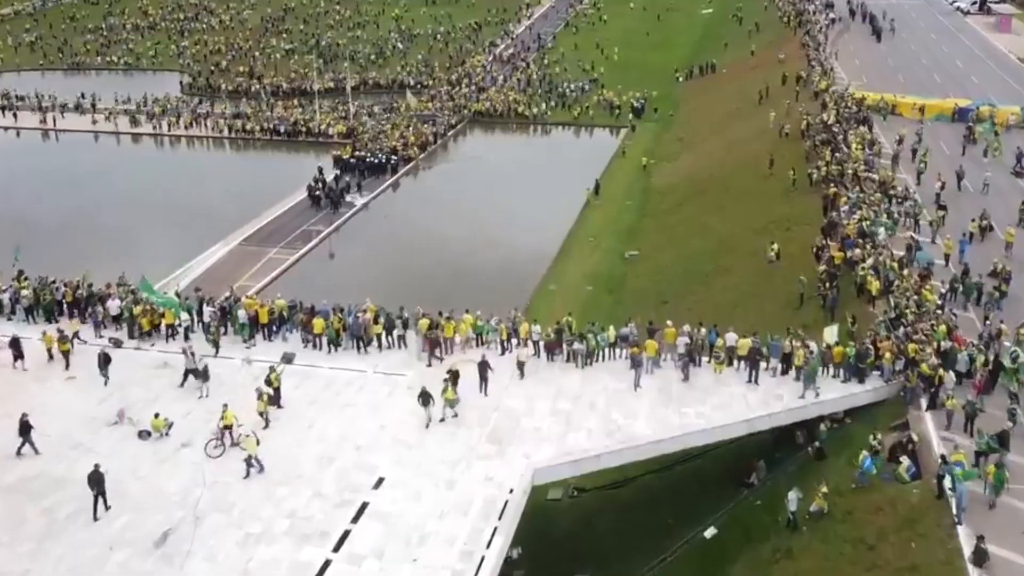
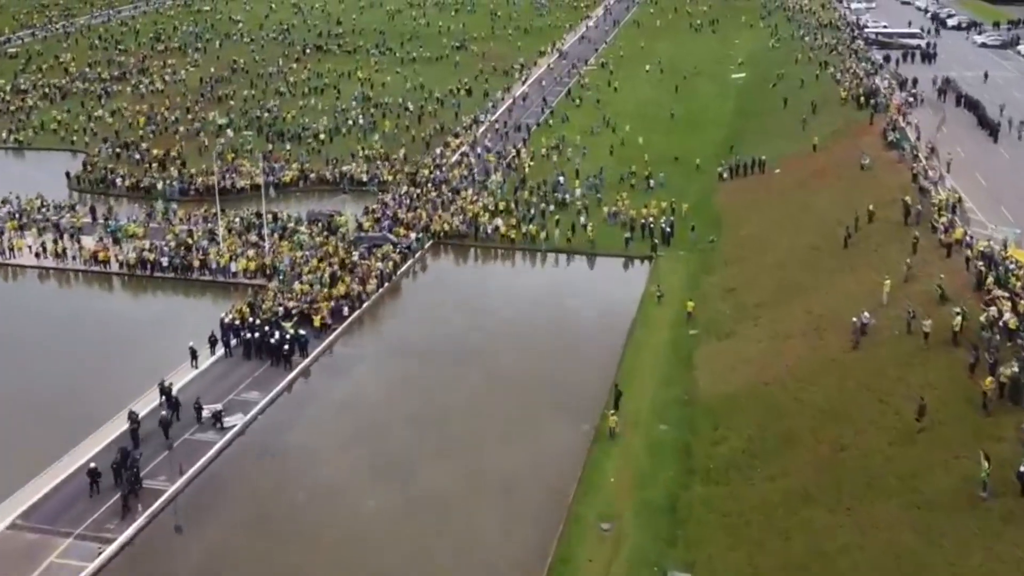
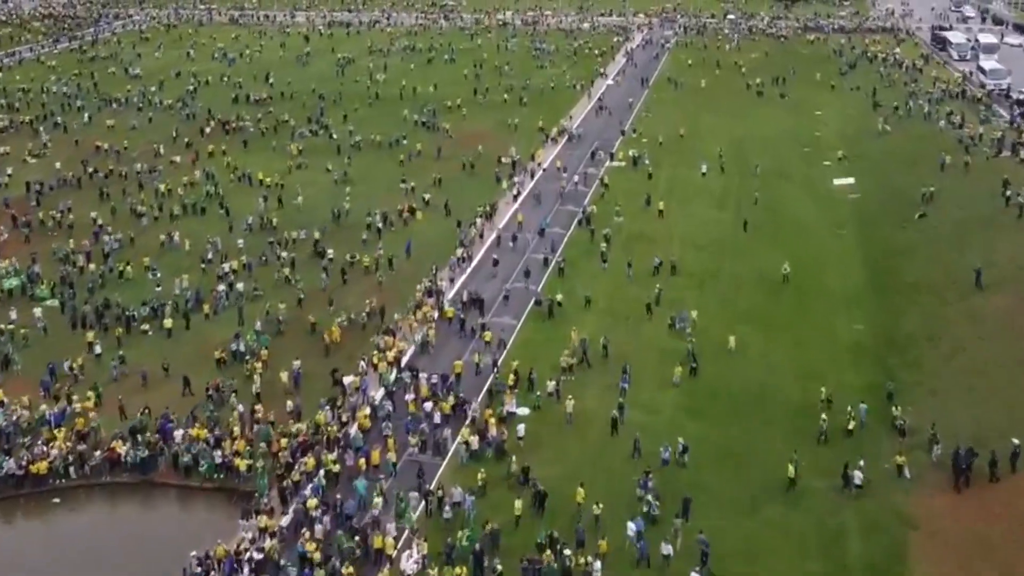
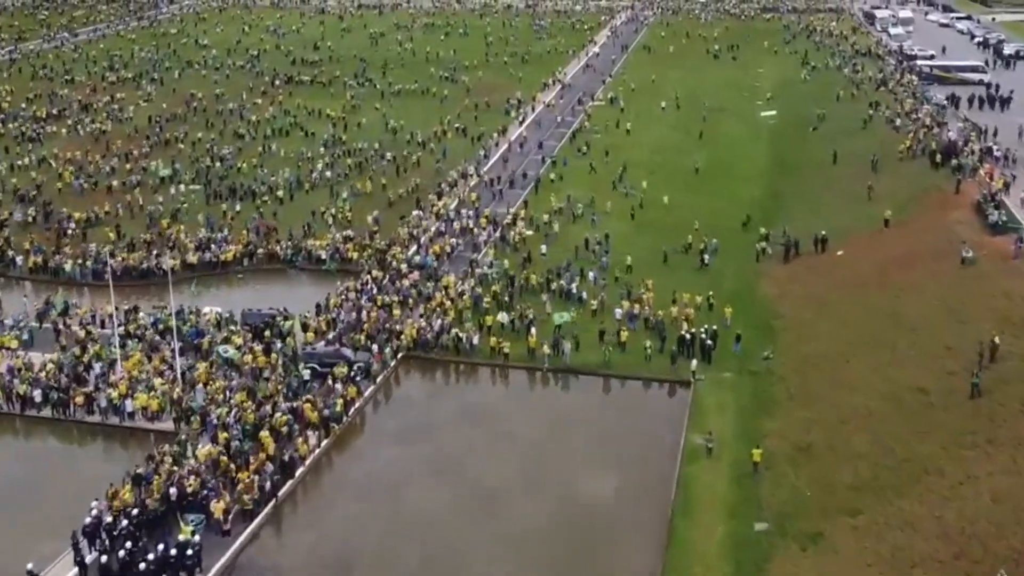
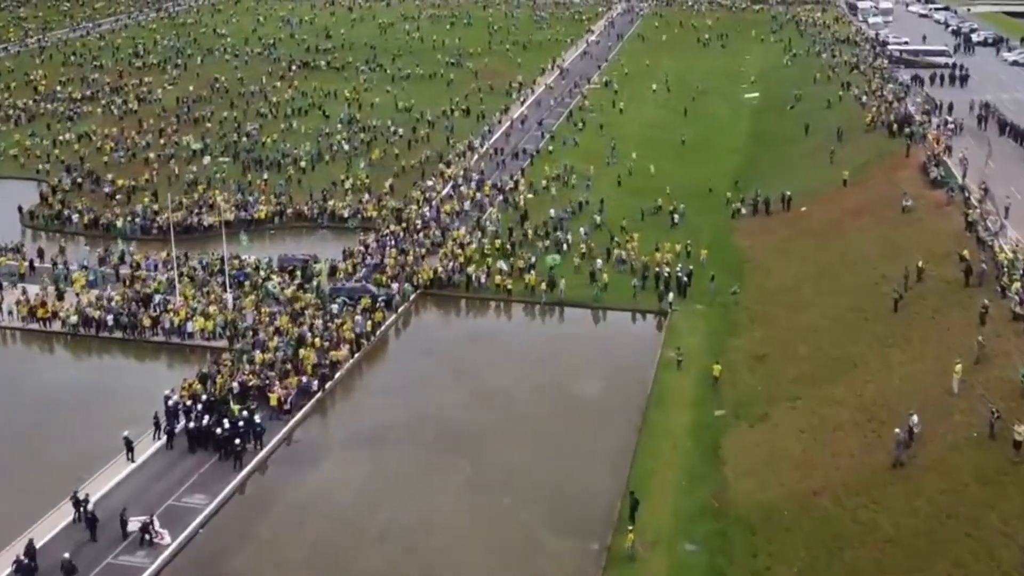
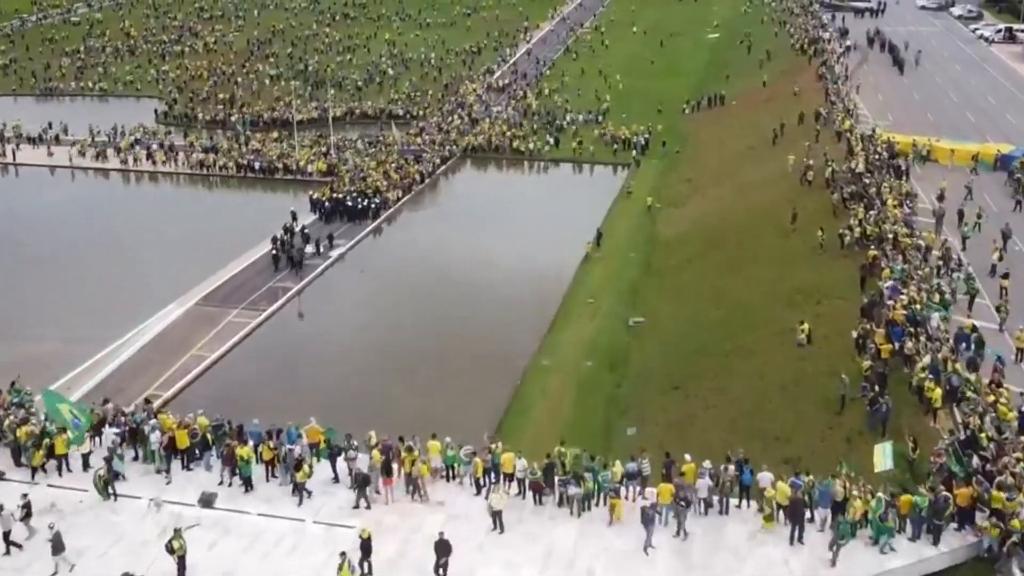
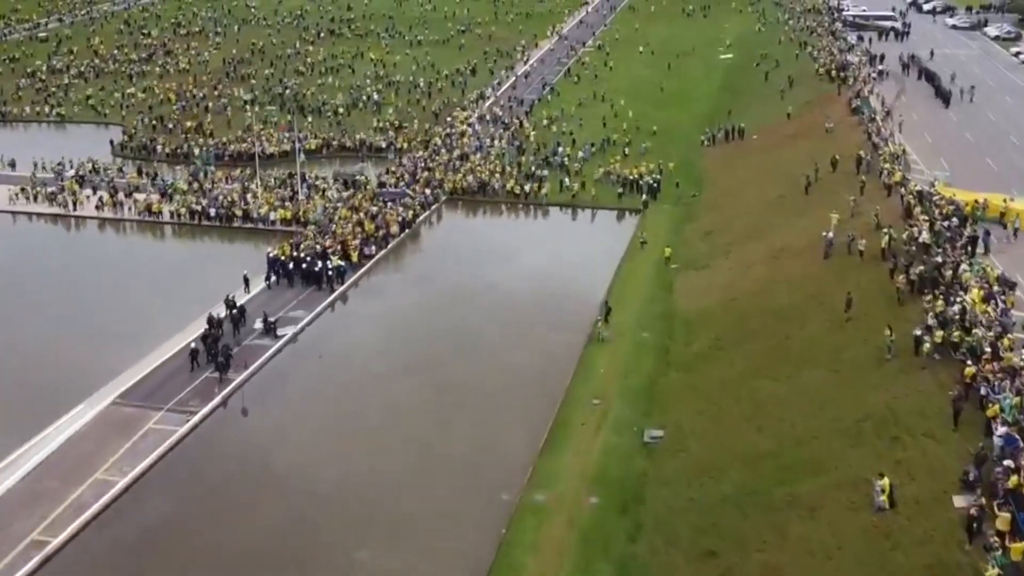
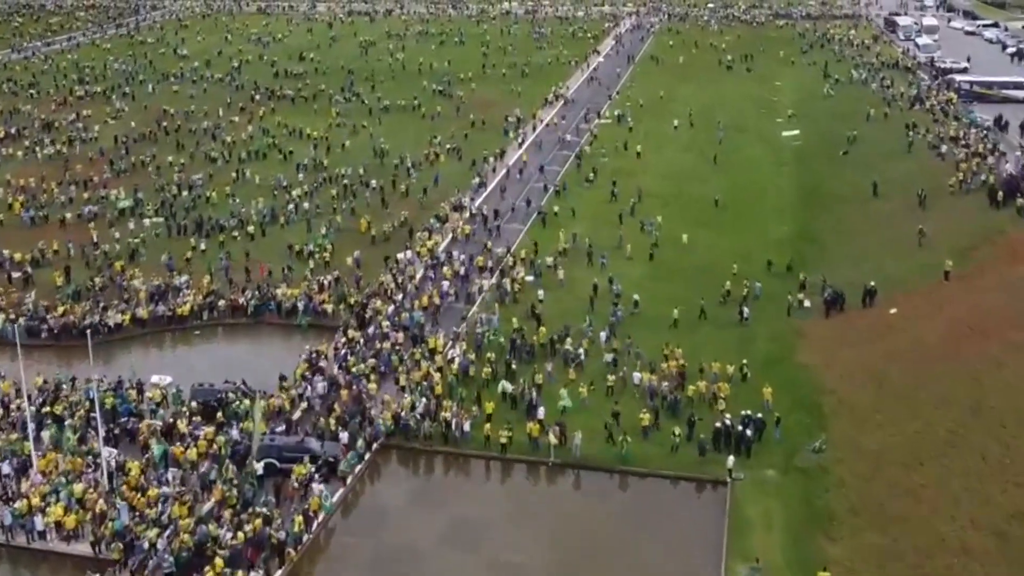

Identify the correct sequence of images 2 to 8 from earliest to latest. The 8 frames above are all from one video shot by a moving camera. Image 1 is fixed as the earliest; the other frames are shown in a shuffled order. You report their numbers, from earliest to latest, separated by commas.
6, 7, 2, 5, 4, 8, 3
